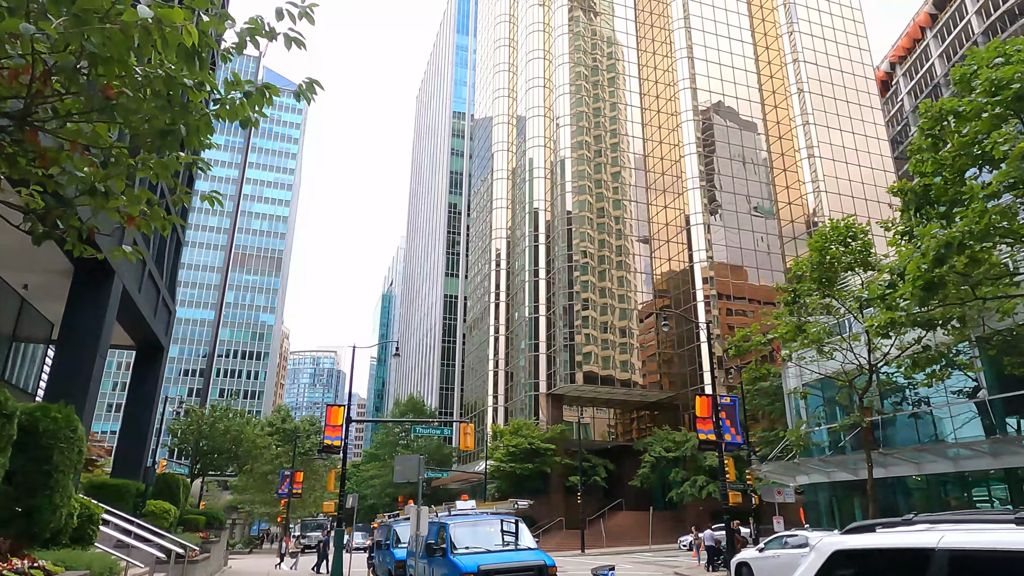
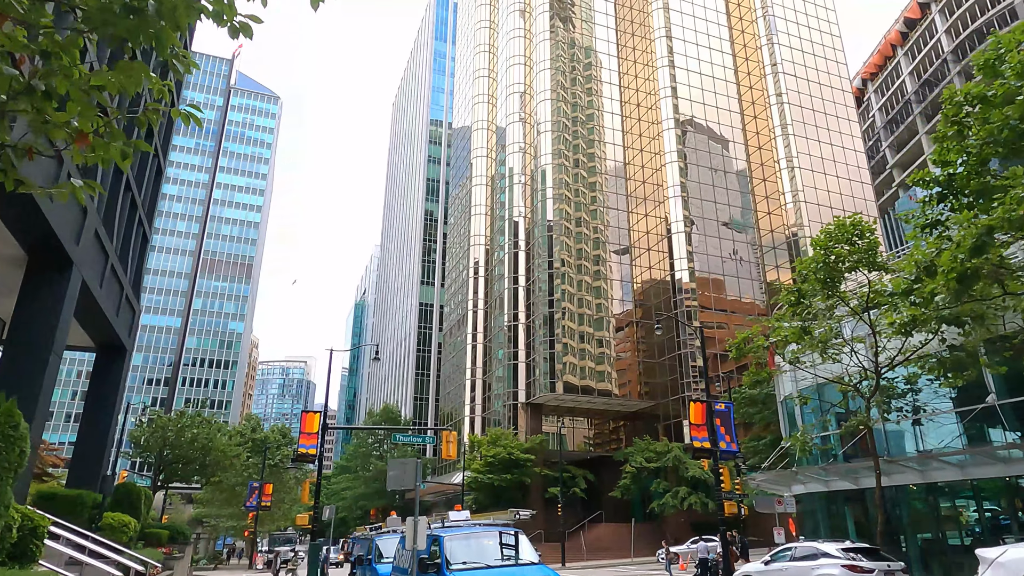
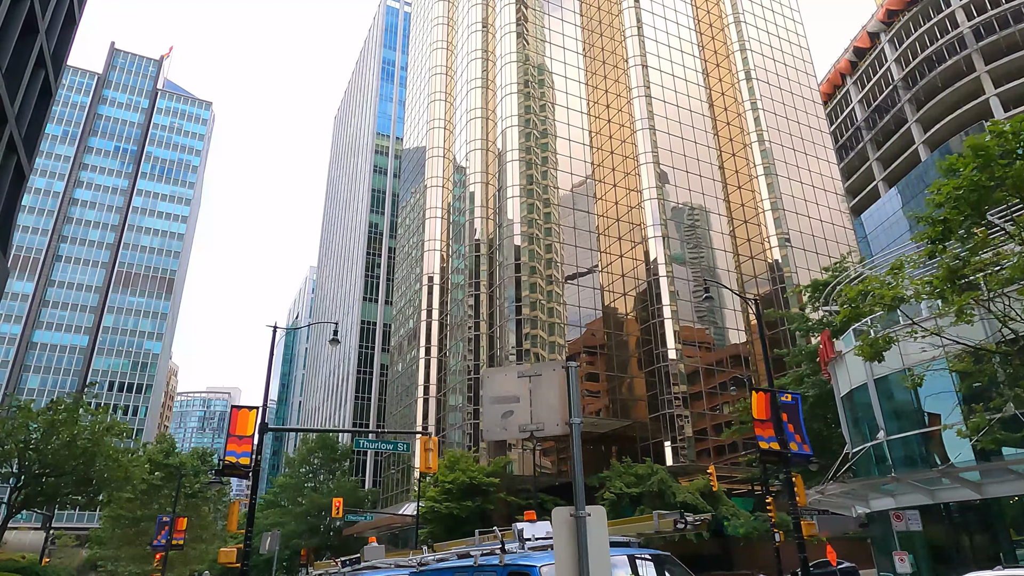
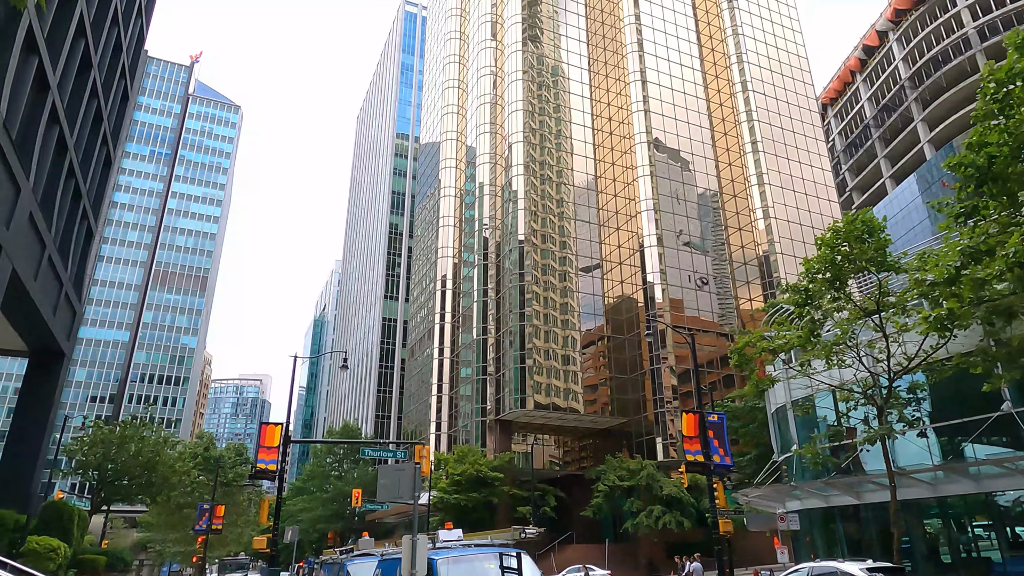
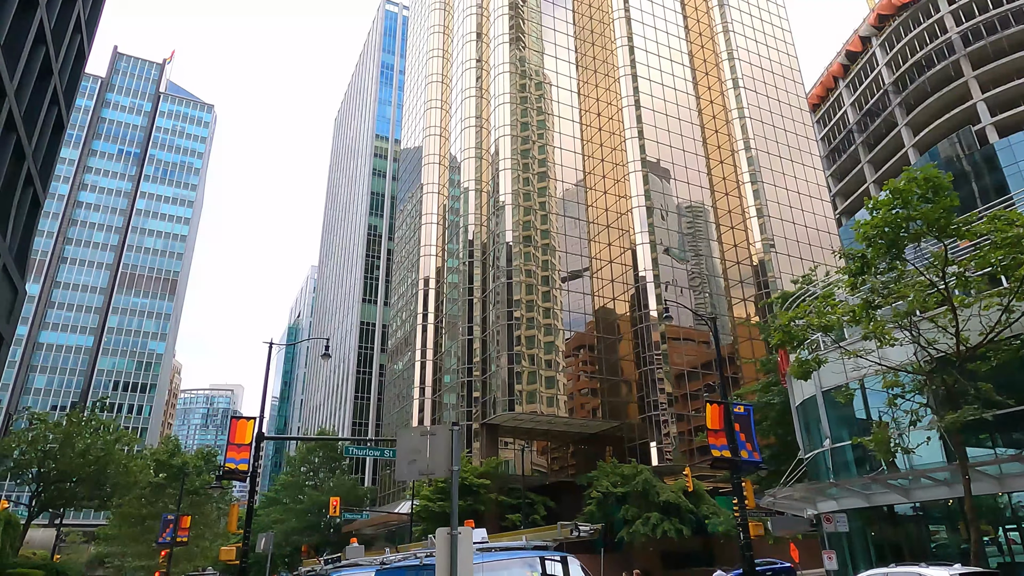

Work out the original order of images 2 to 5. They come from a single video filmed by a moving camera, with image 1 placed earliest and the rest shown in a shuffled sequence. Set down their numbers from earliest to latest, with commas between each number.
2, 4, 5, 3
